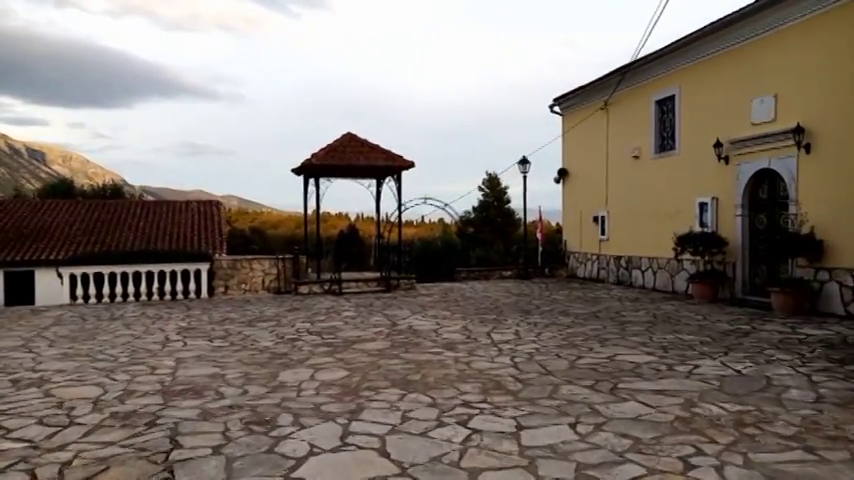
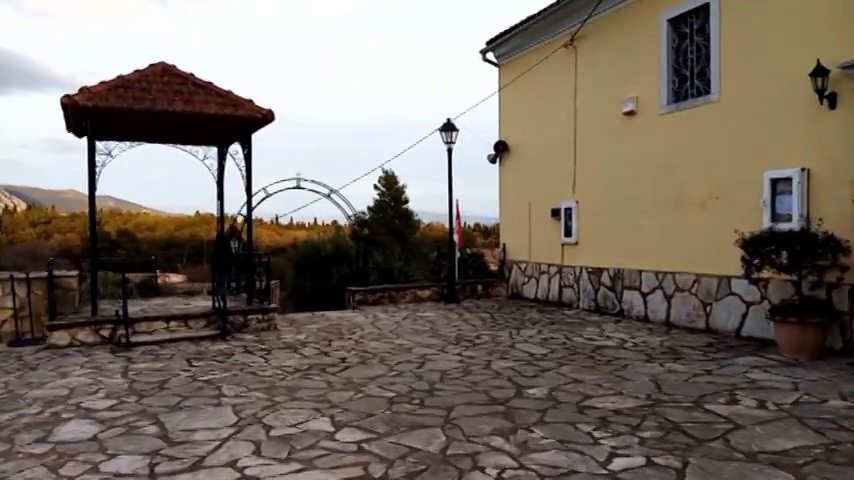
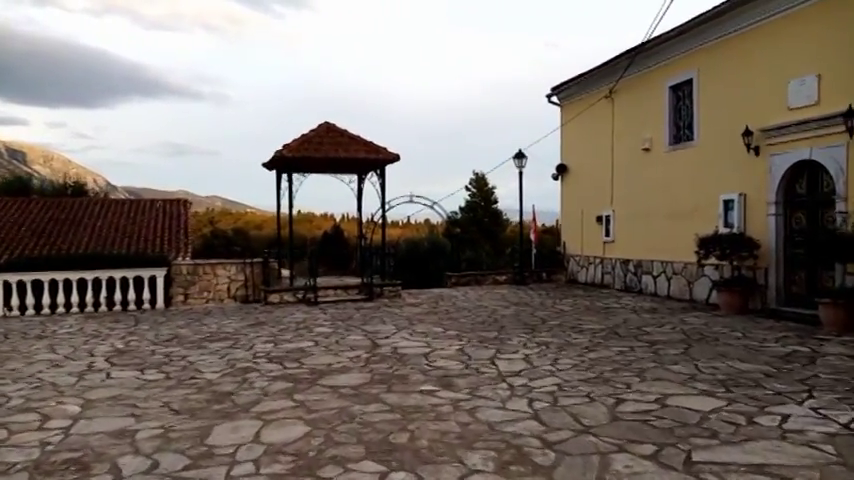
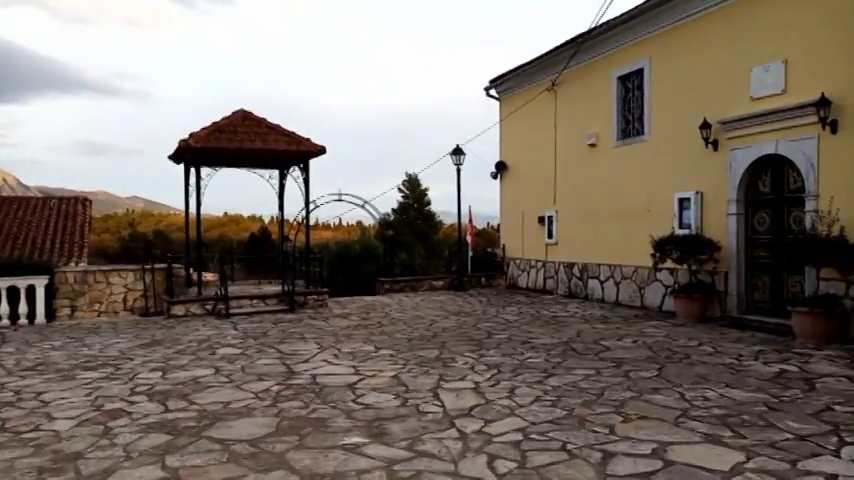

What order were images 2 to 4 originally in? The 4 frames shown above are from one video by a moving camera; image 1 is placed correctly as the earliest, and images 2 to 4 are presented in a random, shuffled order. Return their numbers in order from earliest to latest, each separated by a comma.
3, 4, 2
